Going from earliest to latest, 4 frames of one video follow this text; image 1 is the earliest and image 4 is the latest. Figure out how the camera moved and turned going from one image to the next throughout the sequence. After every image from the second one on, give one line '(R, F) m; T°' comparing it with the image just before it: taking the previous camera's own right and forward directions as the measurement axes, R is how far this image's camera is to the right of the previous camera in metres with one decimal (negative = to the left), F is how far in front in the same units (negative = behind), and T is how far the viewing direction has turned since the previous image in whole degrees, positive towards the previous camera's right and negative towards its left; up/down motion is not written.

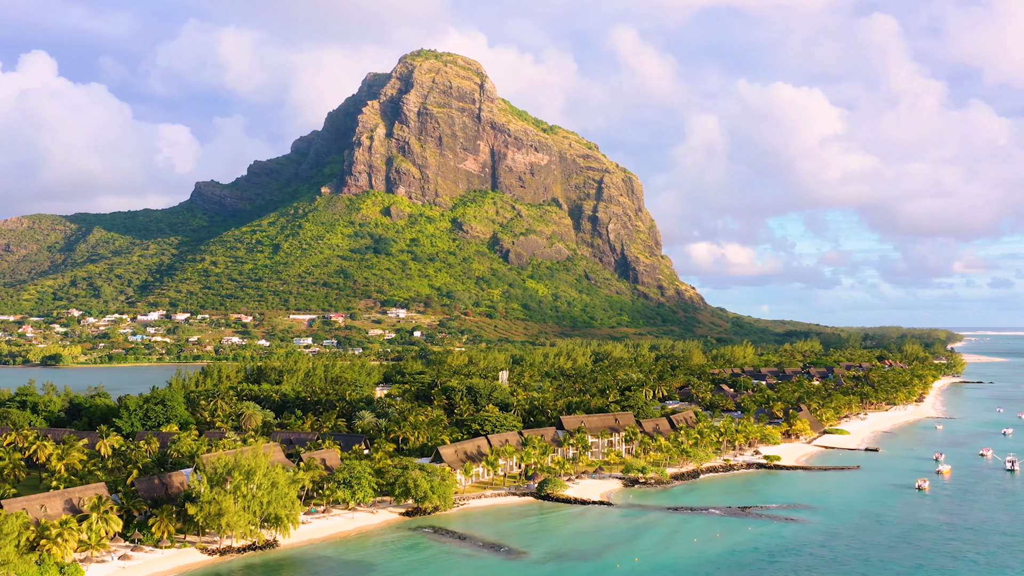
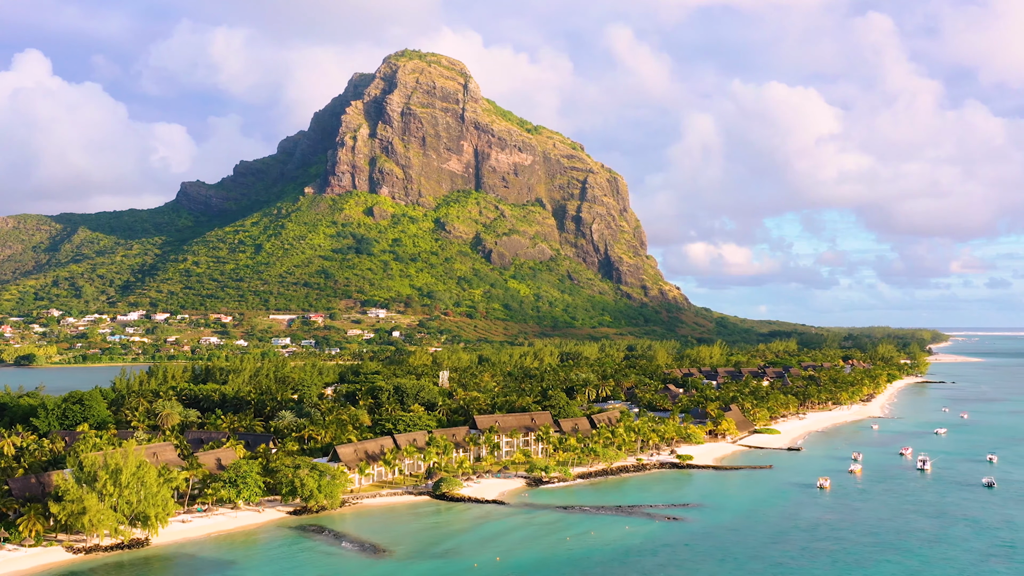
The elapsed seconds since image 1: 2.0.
(+10.0, -0.4) m; 0°
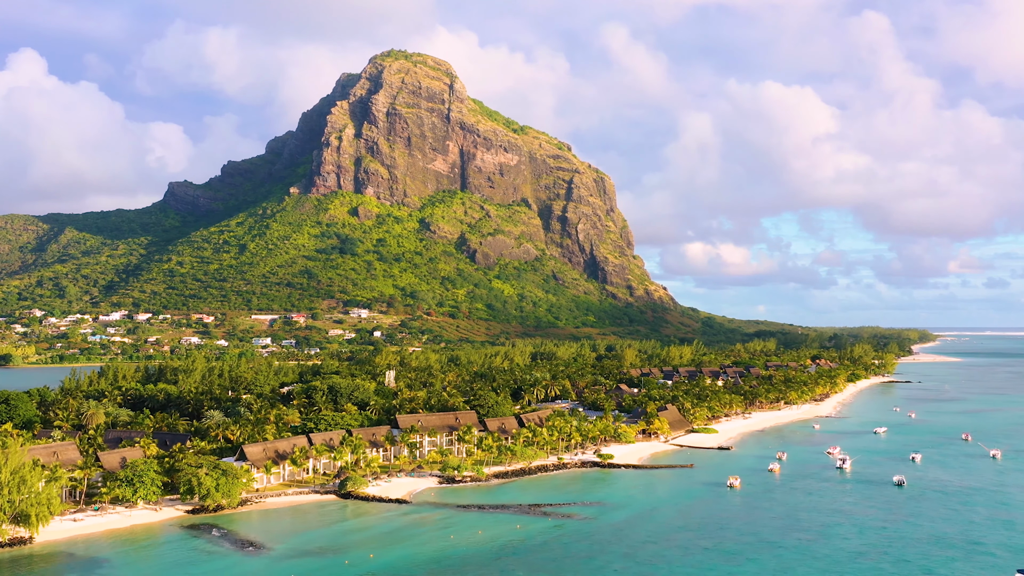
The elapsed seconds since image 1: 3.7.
(+9.2, -0.3) m; 0°
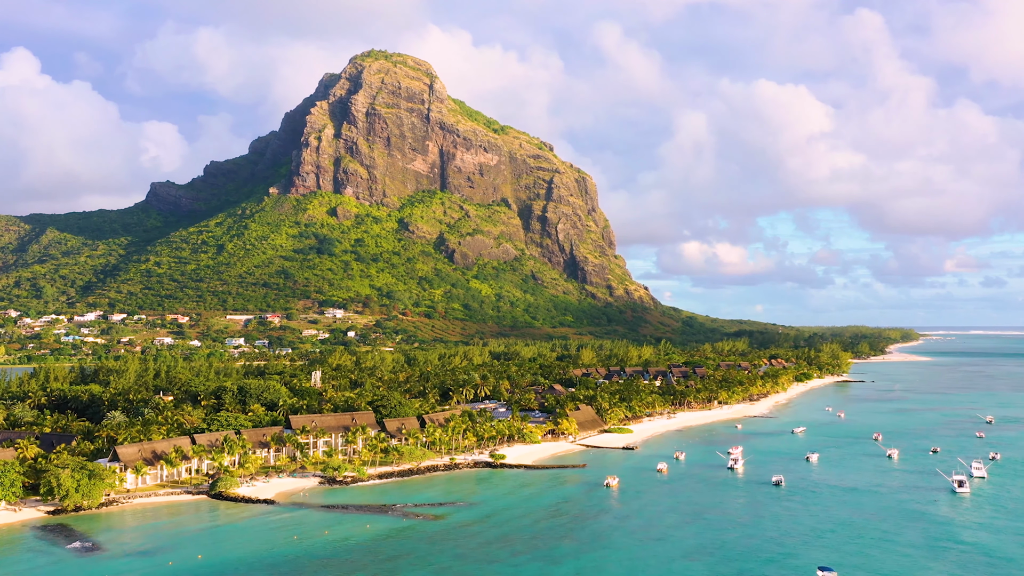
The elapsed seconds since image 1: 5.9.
(+12.6, -0.4) m; 0°
